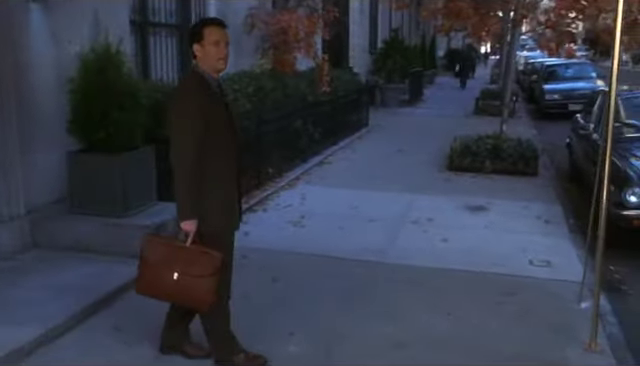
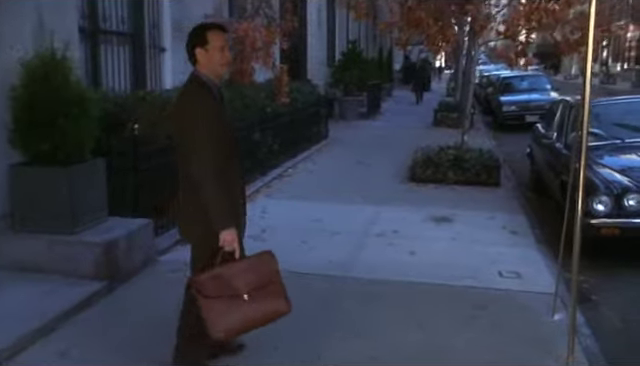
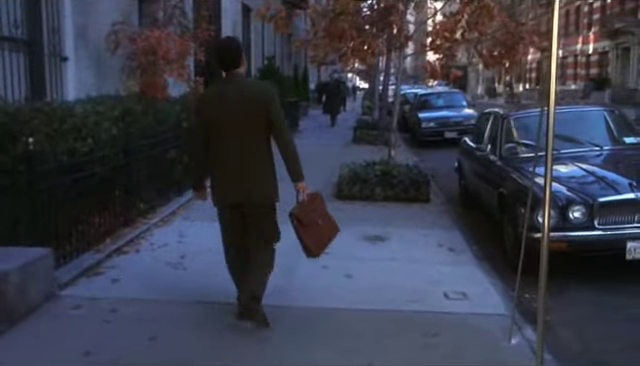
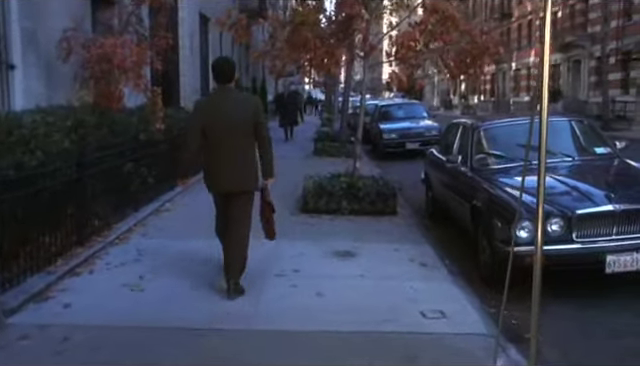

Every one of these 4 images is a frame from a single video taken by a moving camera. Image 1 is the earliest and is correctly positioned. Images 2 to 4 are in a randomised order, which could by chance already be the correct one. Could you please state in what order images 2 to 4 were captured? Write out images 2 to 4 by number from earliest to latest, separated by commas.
2, 3, 4
